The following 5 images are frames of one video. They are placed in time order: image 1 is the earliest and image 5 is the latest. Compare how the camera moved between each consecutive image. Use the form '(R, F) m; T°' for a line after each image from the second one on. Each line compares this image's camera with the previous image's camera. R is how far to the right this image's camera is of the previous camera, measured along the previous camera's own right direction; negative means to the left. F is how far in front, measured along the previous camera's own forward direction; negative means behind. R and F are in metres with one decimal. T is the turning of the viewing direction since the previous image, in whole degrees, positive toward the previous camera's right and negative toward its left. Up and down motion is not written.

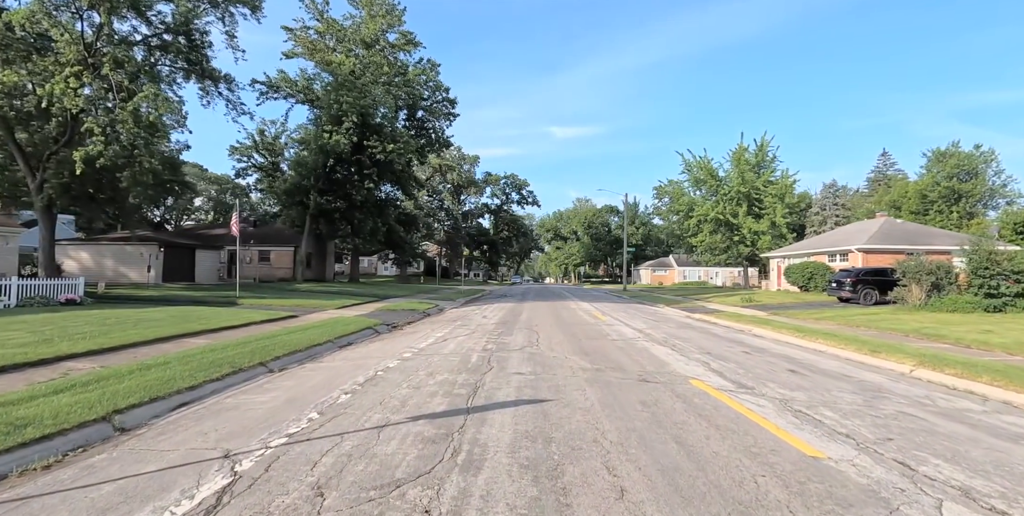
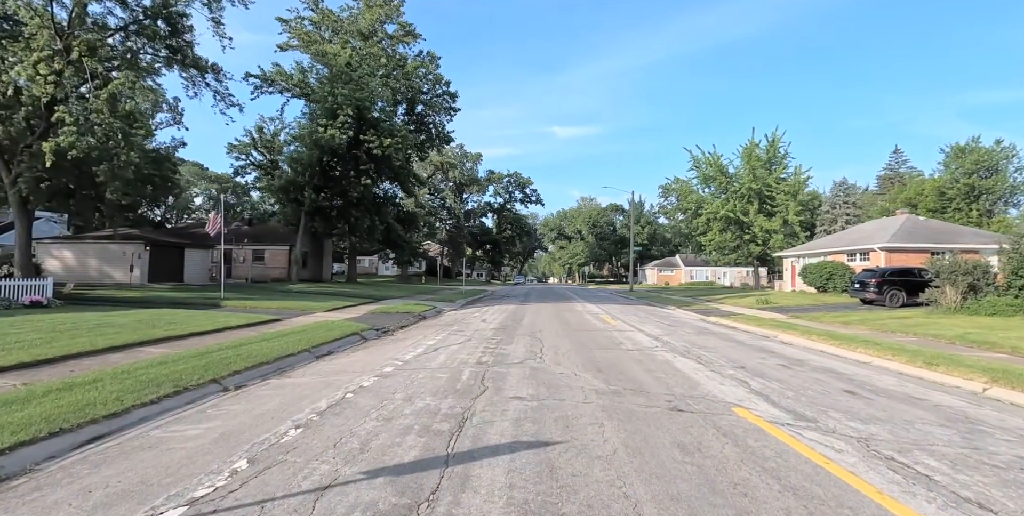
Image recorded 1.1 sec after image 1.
(+0.1, +1.6) m; 0°
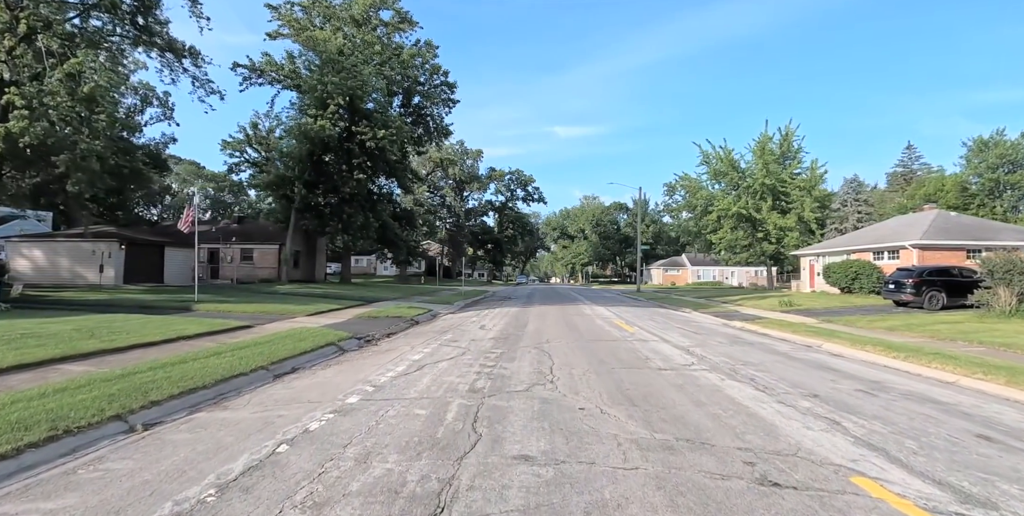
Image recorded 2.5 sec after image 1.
(0.0, +2.1) m; 0°
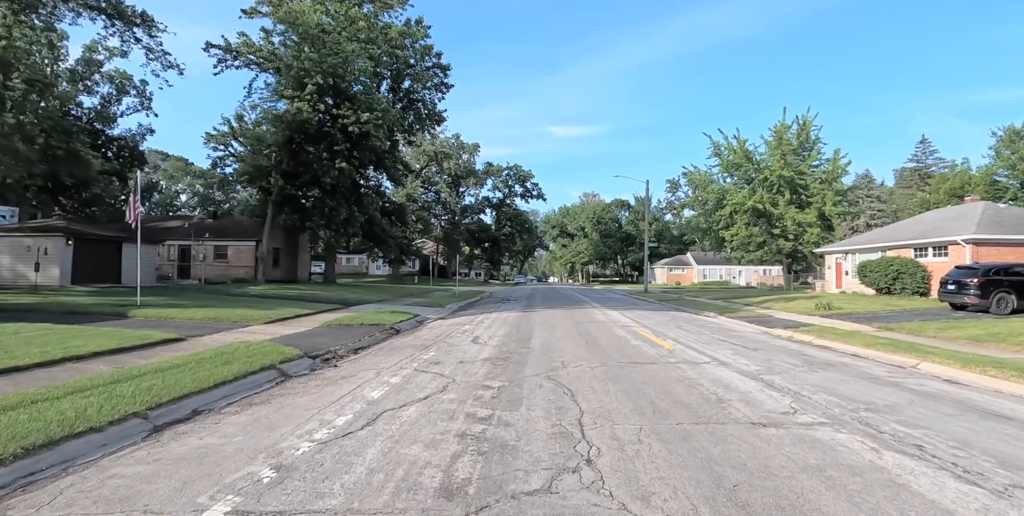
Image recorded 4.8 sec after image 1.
(-0.1, +3.2) m; 0°
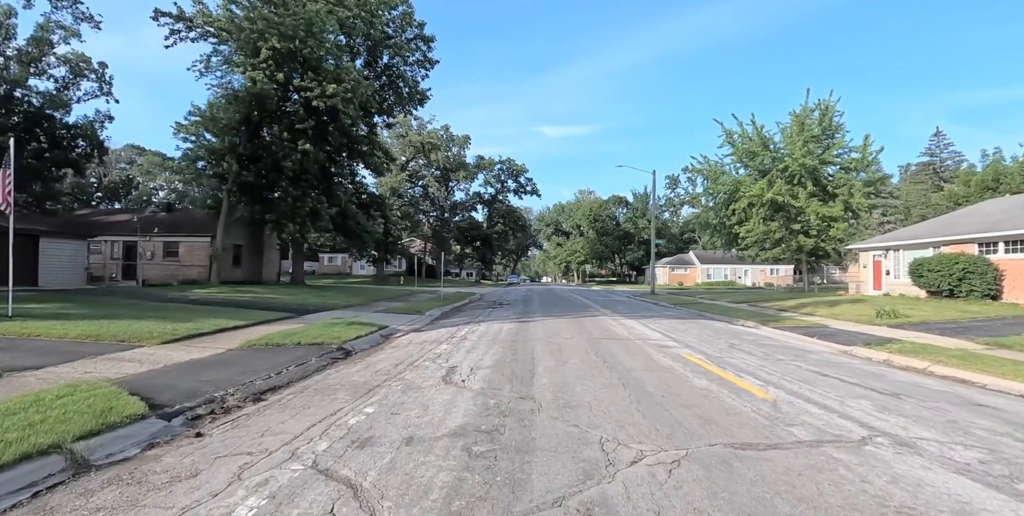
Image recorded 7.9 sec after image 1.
(0.0, +4.3) m; +1°
